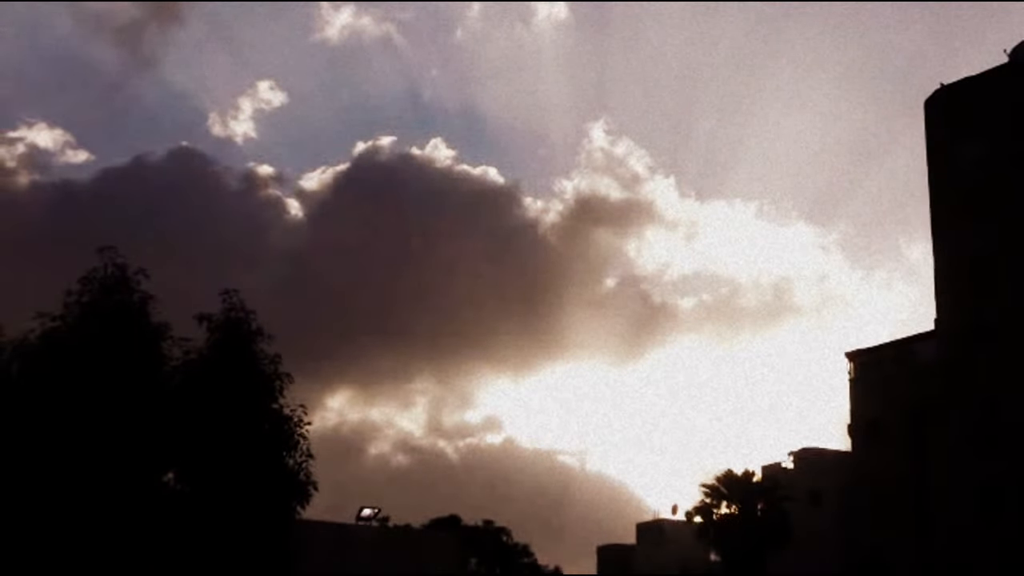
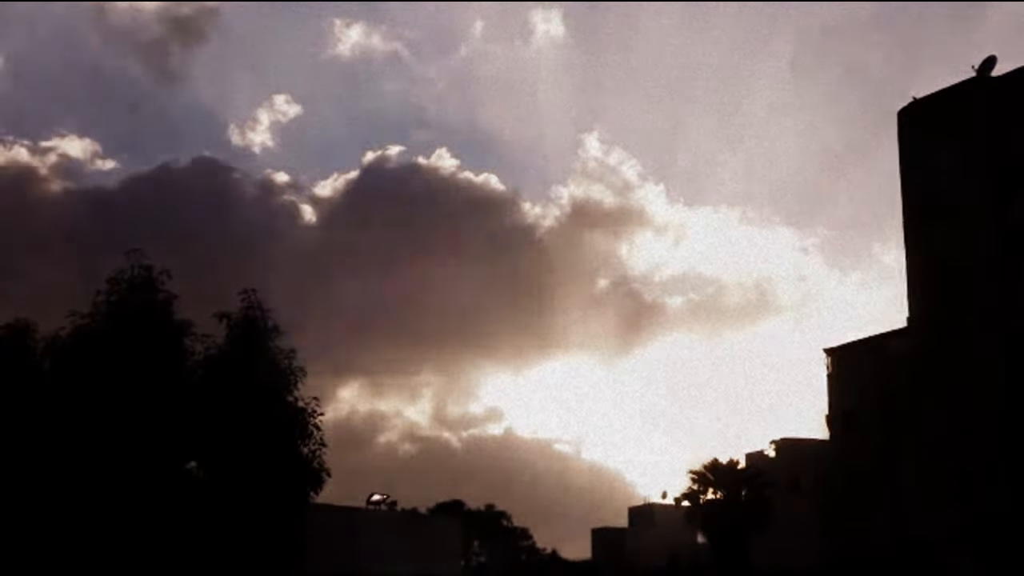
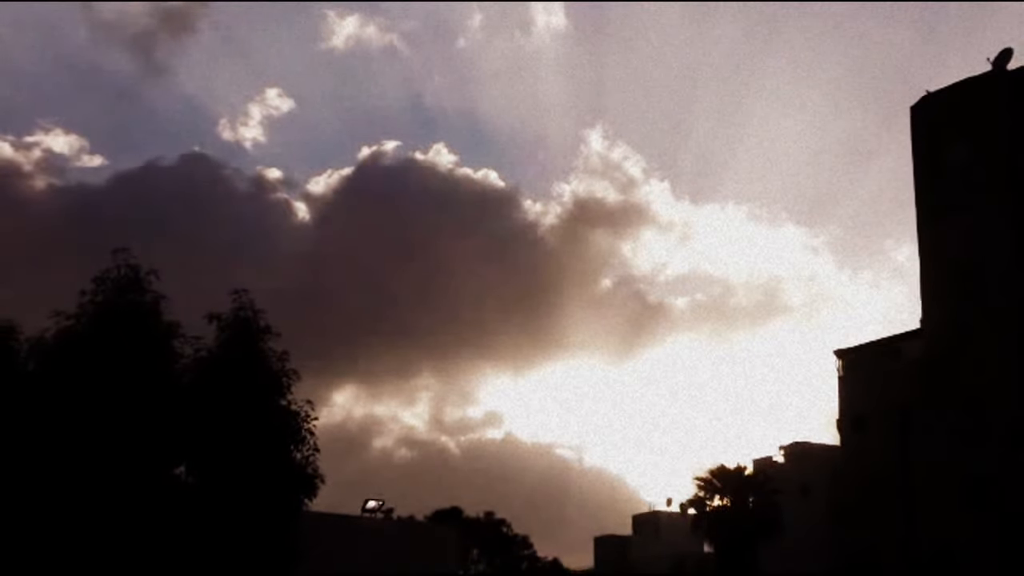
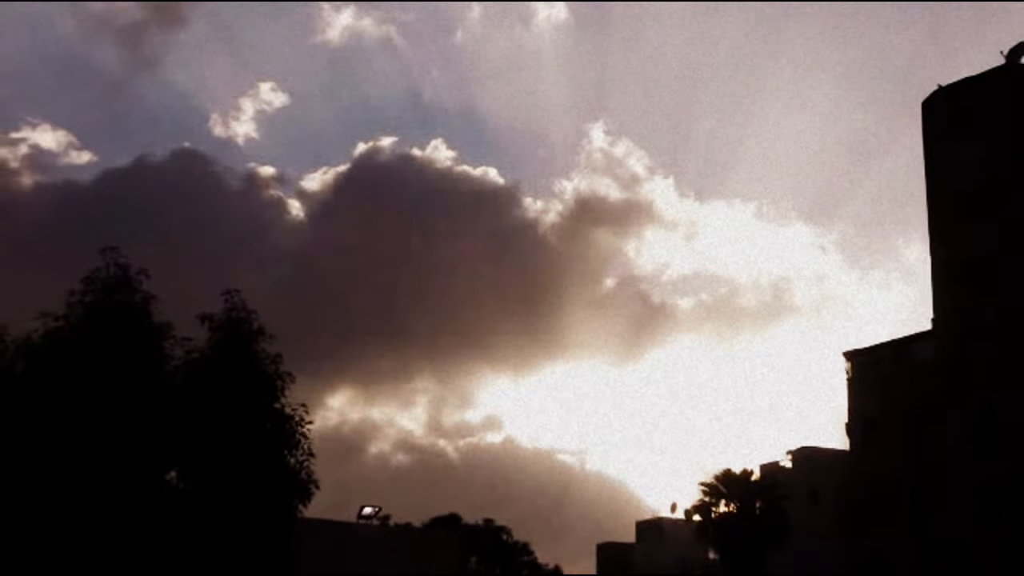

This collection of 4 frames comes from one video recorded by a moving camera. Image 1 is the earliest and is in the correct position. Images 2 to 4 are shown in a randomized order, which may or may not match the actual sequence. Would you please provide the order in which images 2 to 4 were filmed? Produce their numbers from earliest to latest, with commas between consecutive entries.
4, 3, 2
